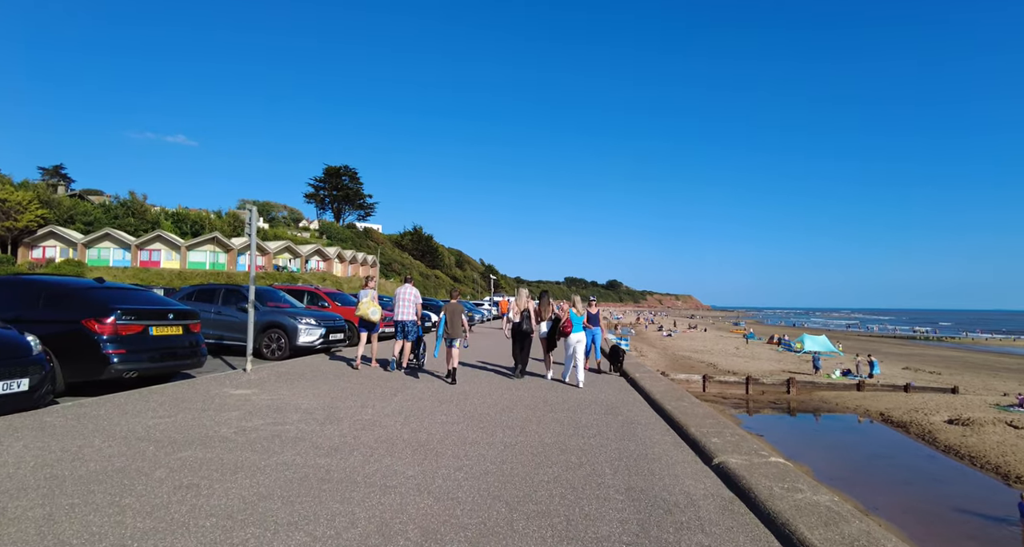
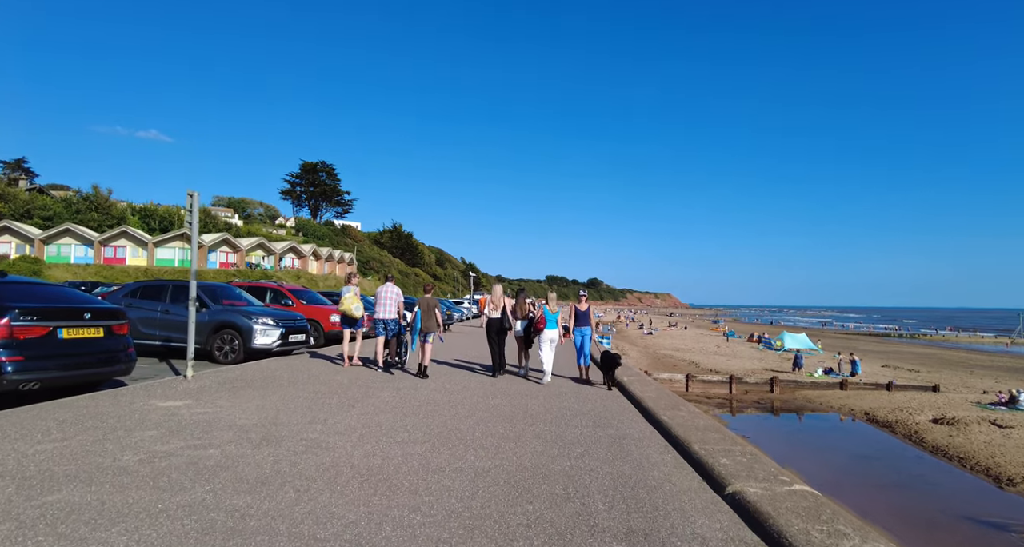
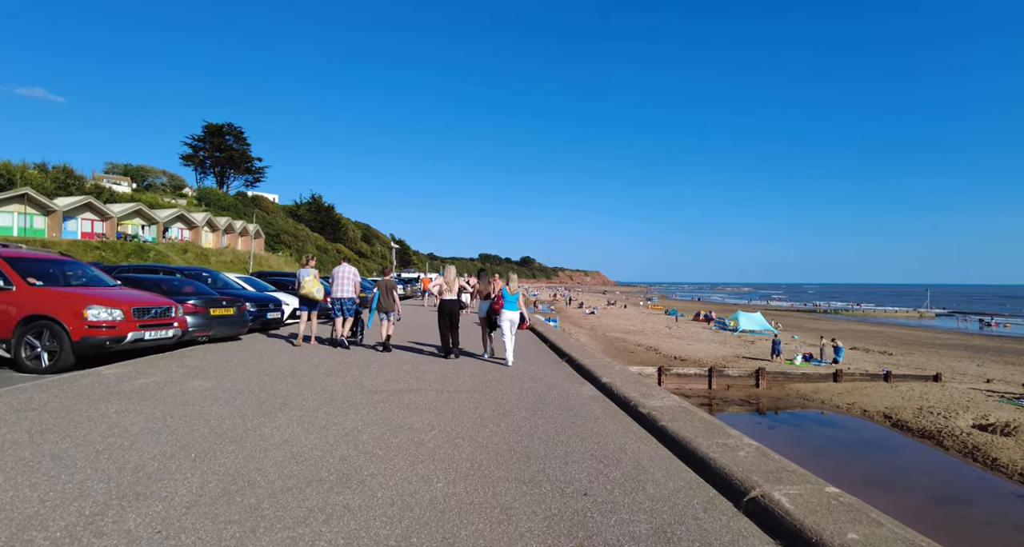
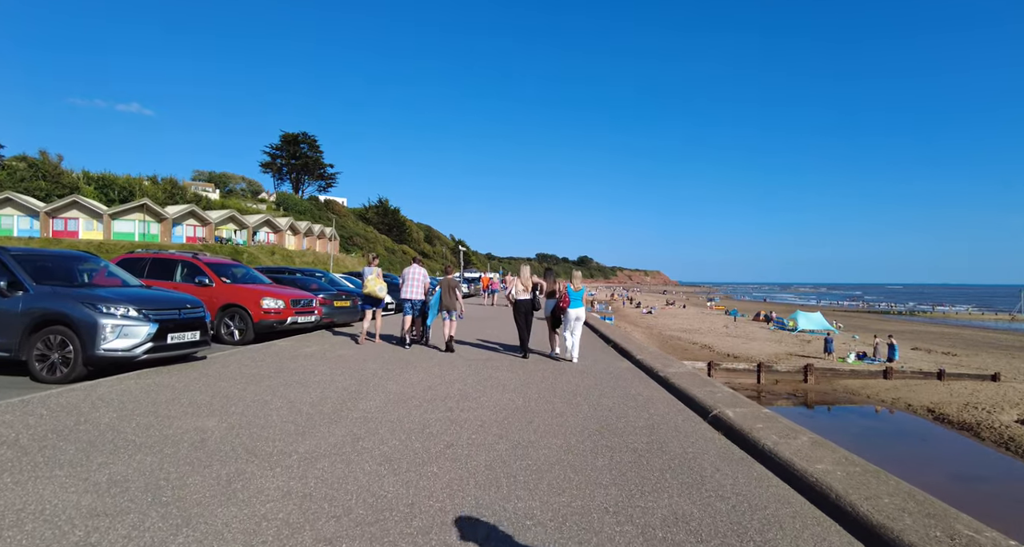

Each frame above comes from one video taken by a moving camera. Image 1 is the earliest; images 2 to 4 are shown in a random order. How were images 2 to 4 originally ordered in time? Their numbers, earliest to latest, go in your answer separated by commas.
2, 4, 3
